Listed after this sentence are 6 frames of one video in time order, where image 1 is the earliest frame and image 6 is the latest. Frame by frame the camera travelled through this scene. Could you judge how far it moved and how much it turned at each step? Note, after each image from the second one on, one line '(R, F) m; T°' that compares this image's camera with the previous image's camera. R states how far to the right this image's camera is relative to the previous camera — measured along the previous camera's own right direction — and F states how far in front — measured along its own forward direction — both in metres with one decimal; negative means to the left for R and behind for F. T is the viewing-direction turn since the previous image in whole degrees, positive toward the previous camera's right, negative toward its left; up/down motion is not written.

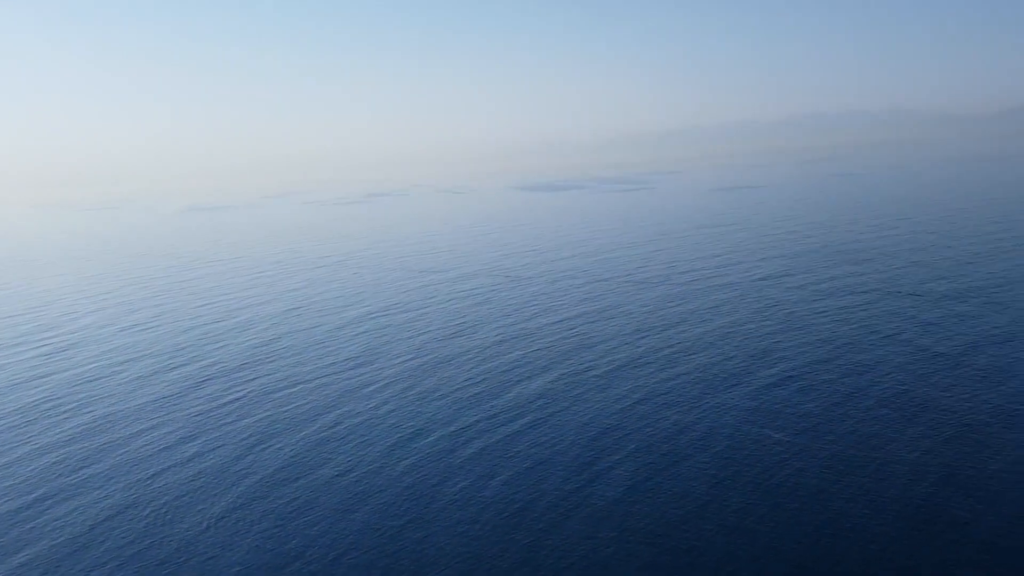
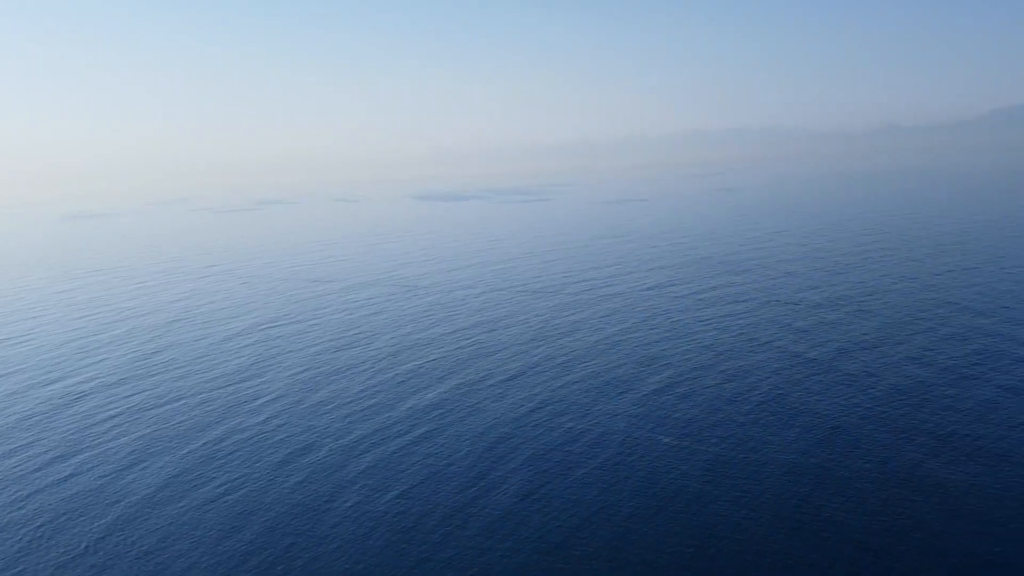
(0.0, +0.5) m; -12°
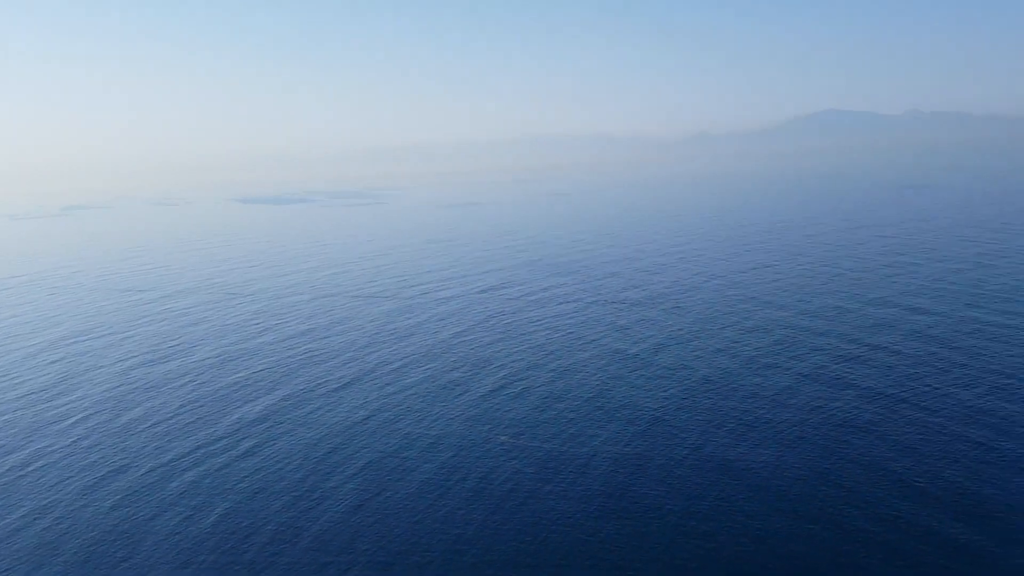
(+0.2, -0.2) m; +11°
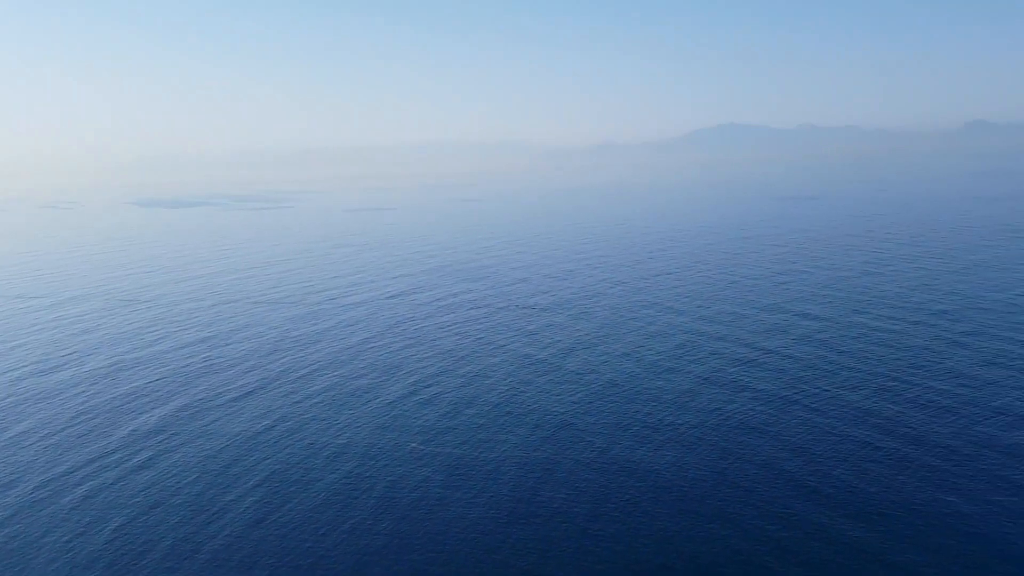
(-0.7, -0.2) m; -9°
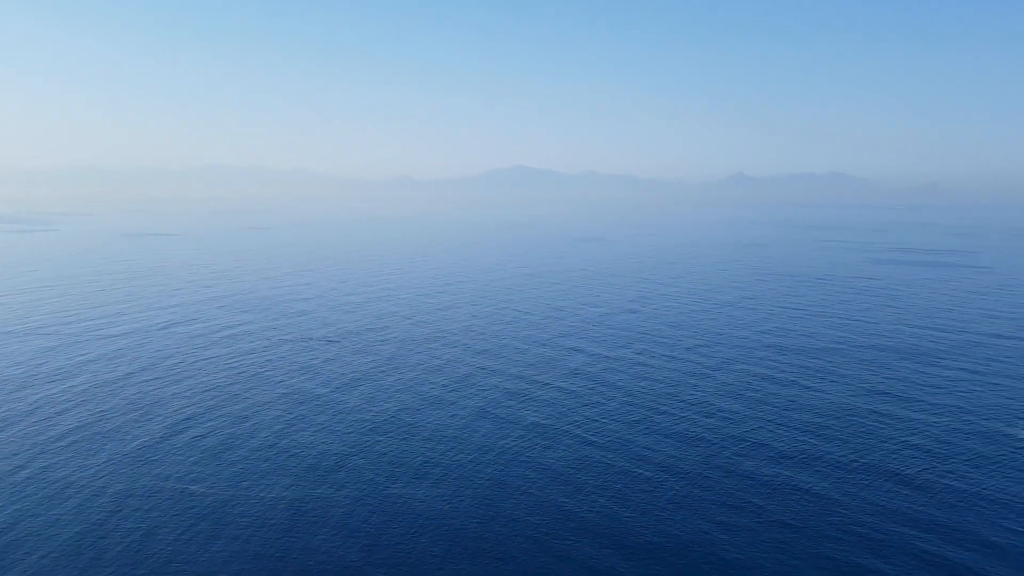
(+2.0, -0.2) m; -4°
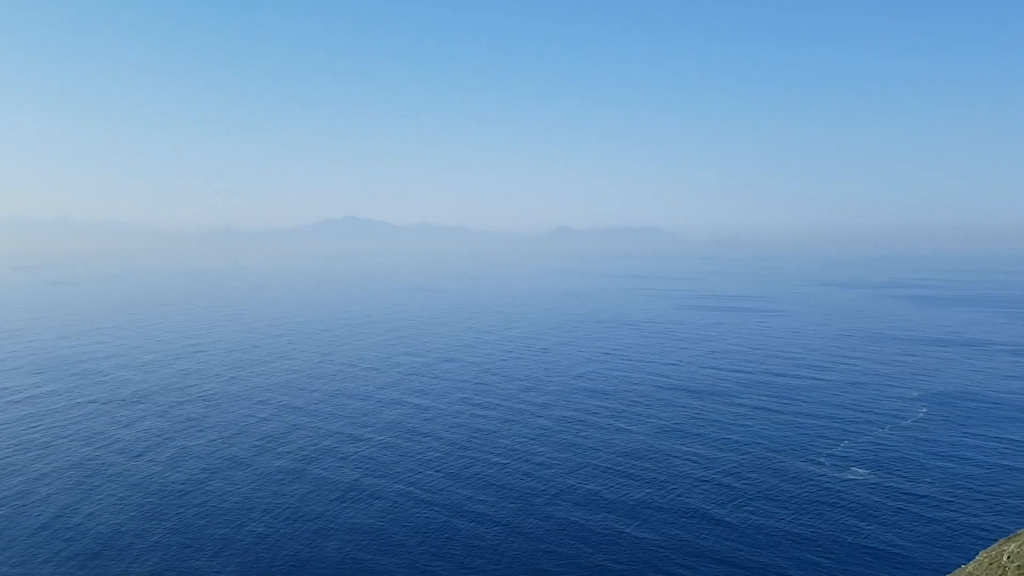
(+0.9, 0.0) m; +8°
